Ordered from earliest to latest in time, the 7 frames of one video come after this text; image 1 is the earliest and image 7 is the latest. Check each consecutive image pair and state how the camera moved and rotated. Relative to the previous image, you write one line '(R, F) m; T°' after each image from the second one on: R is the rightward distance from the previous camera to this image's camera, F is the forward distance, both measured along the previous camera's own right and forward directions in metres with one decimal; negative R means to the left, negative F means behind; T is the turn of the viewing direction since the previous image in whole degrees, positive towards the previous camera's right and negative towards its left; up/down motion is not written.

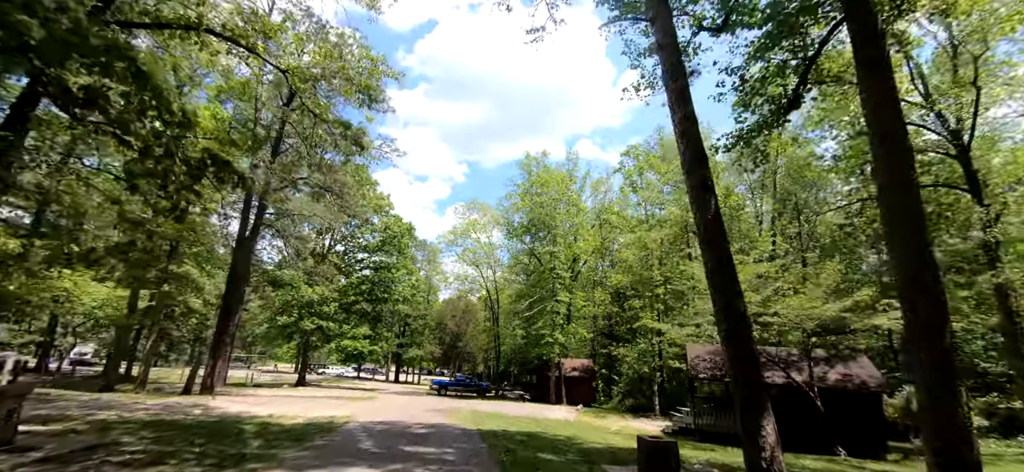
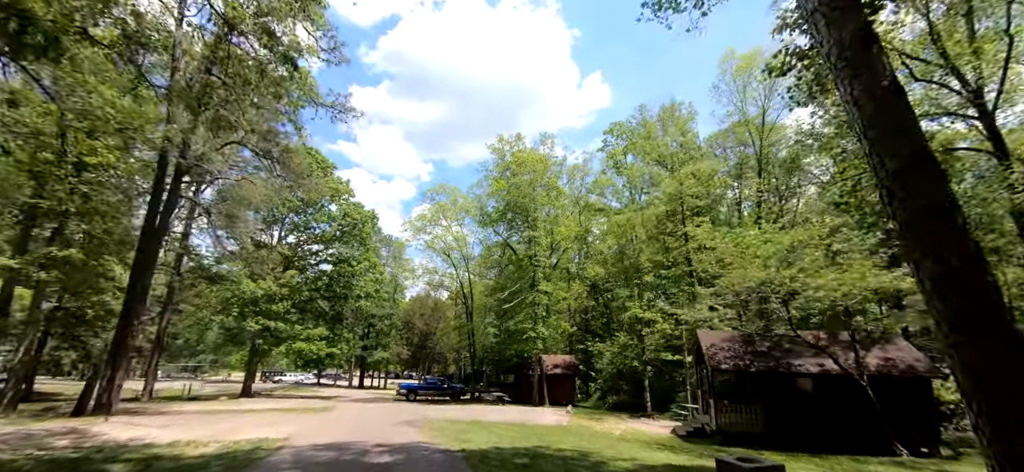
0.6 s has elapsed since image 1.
(-0.4, +2.4) m; +4°
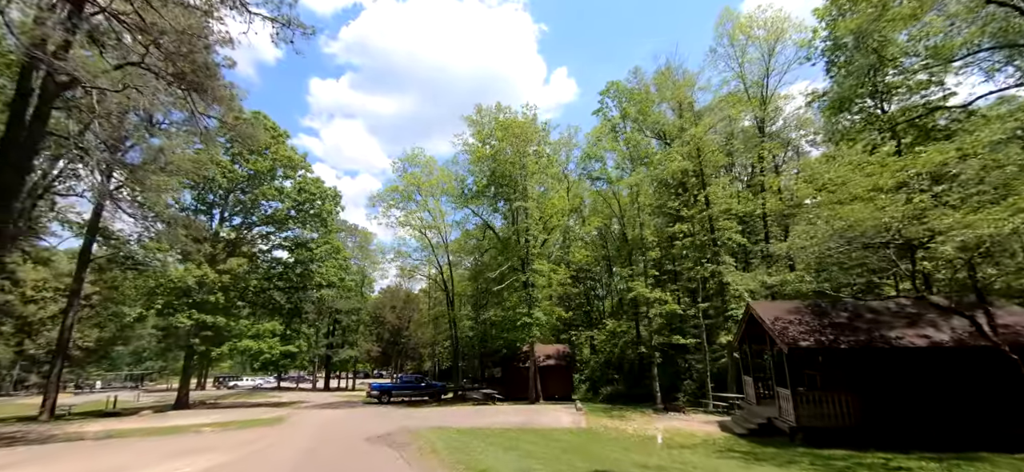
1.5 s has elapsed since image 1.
(-0.8, +3.0) m; +4°
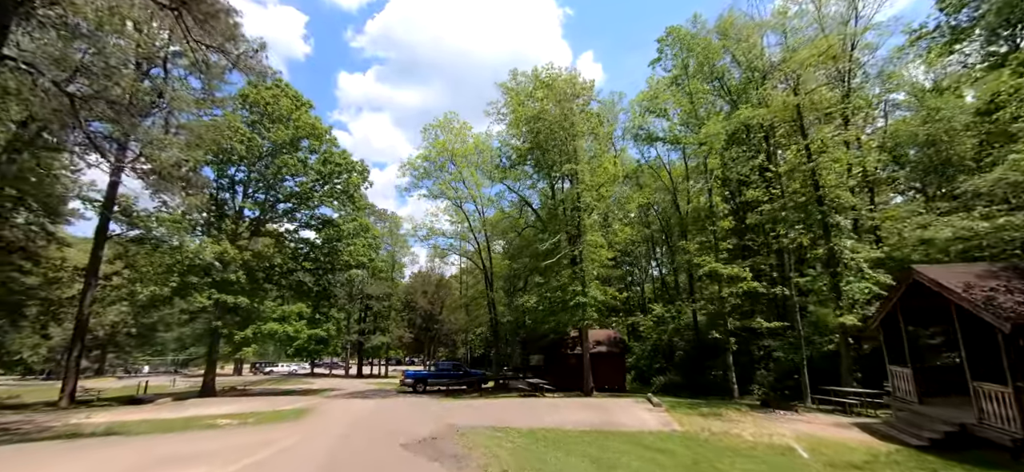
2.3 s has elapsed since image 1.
(-0.8, +2.4) m; -3°
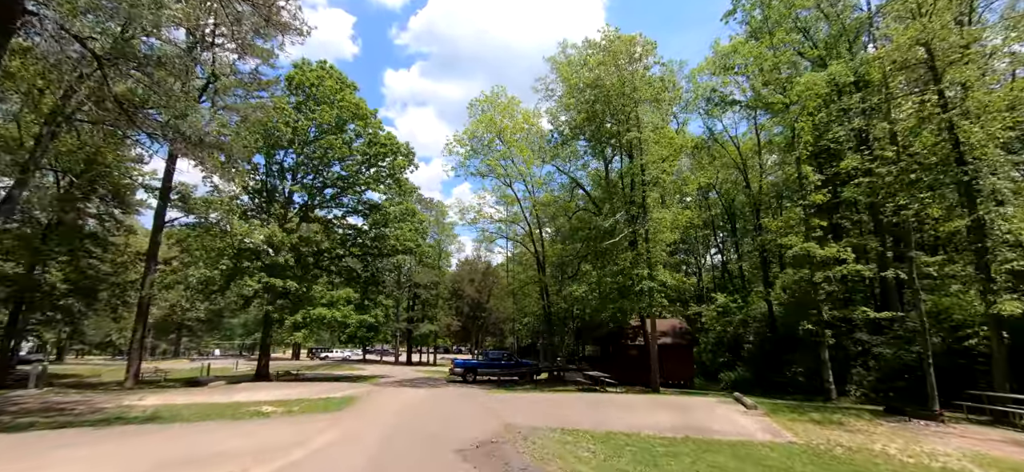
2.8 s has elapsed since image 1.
(-0.4, +1.5) m; -5°
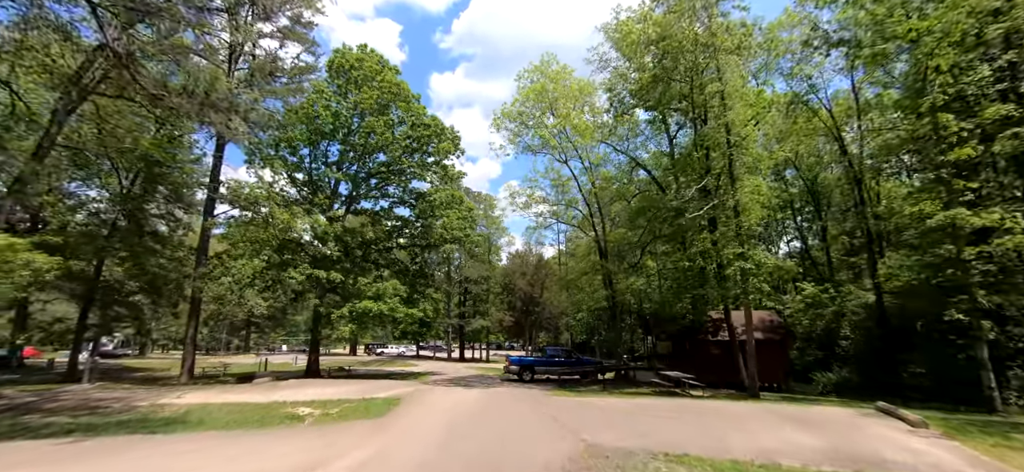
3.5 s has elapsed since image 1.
(-0.3, +2.1) m; -6°
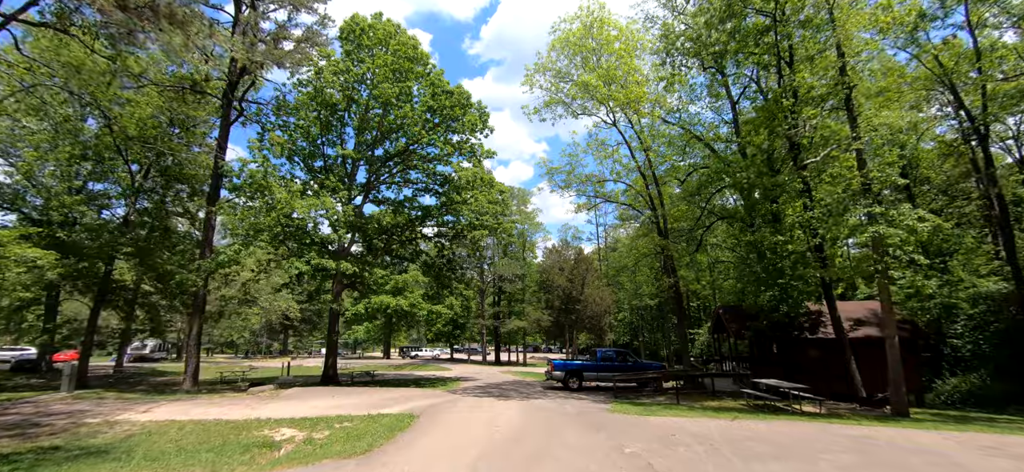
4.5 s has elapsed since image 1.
(-0.2, +3.3) m; -4°
